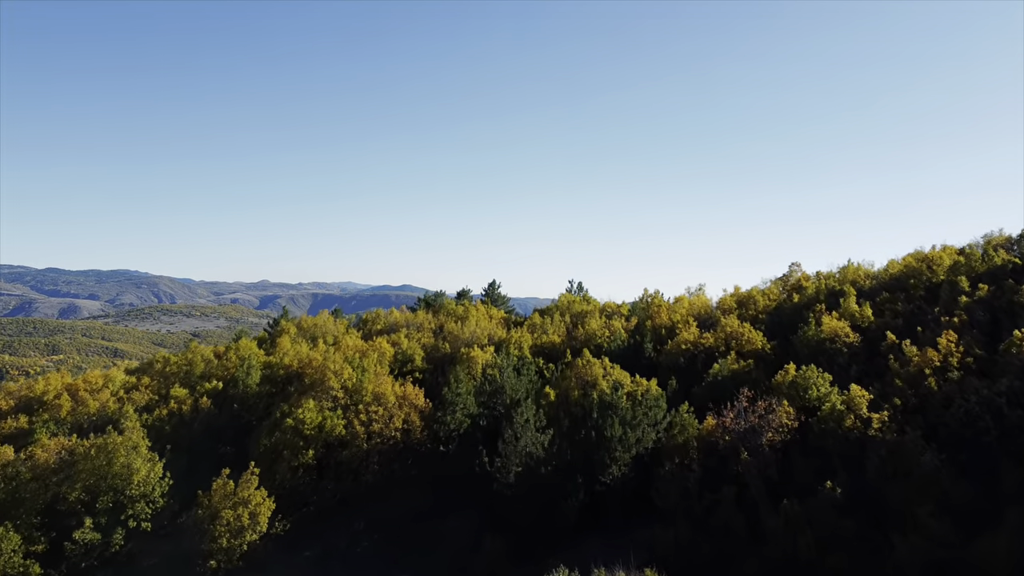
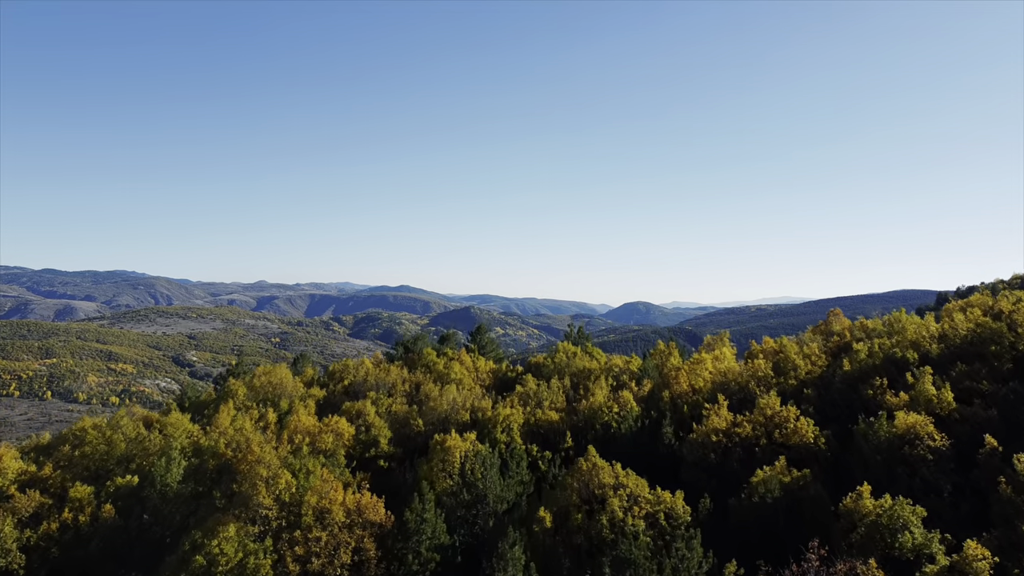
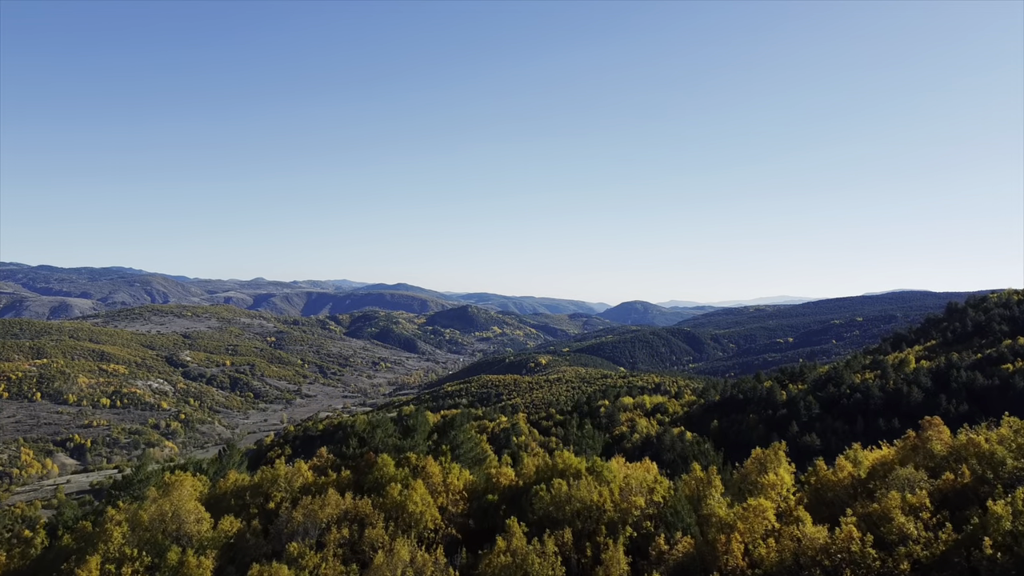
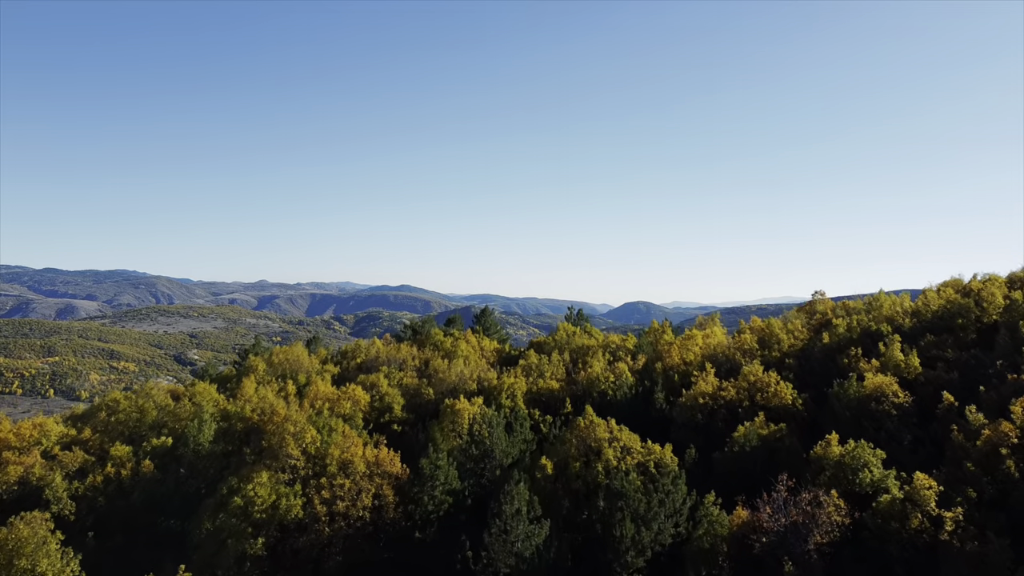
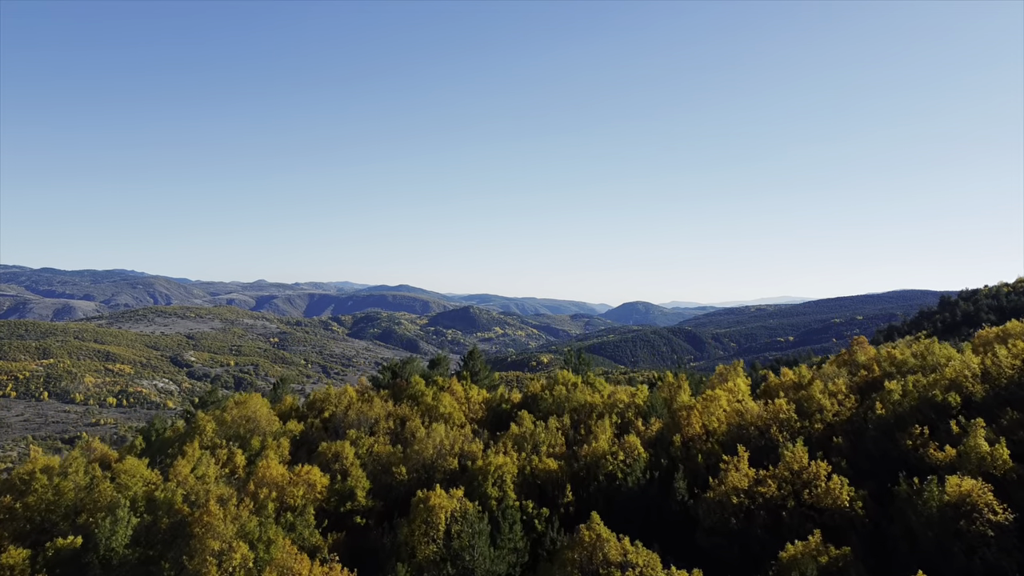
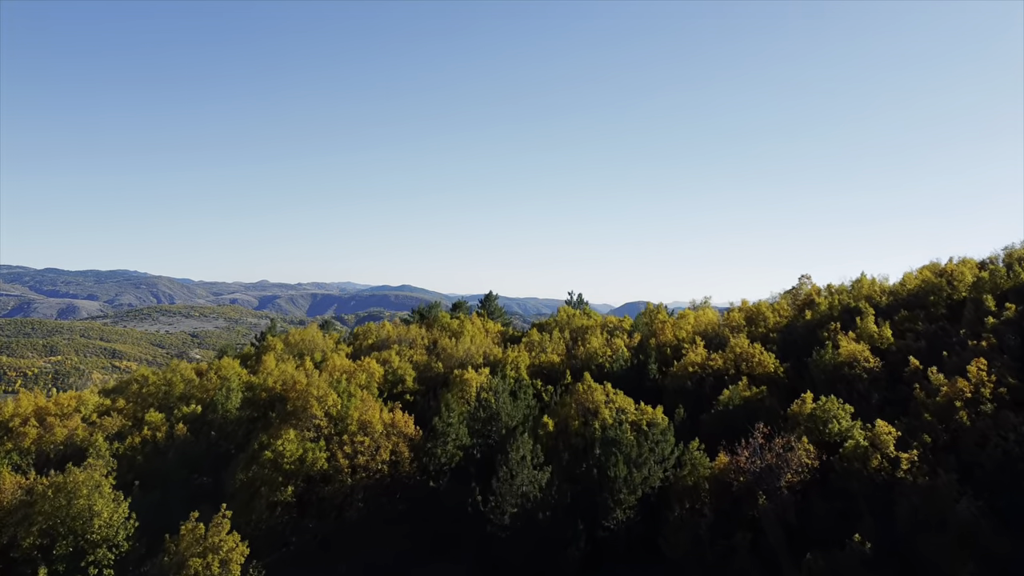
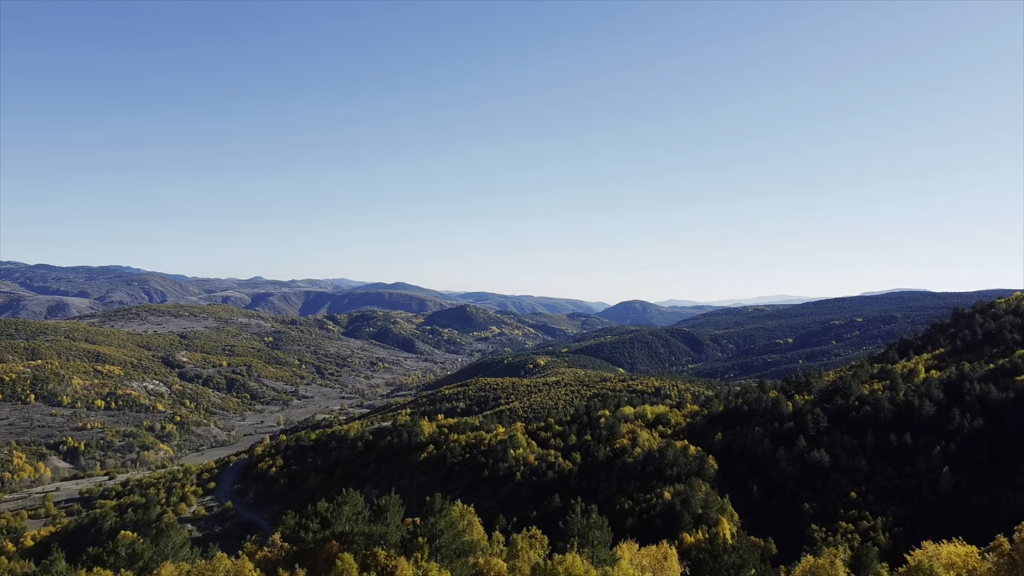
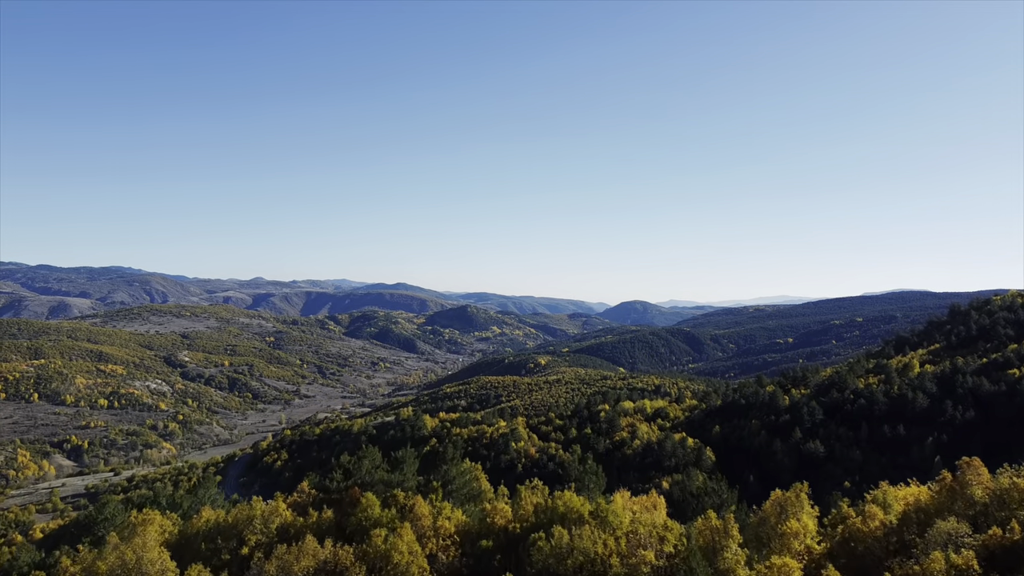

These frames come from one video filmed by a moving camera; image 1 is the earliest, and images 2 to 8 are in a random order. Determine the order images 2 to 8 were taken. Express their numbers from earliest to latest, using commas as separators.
6, 4, 2, 5, 3, 8, 7
